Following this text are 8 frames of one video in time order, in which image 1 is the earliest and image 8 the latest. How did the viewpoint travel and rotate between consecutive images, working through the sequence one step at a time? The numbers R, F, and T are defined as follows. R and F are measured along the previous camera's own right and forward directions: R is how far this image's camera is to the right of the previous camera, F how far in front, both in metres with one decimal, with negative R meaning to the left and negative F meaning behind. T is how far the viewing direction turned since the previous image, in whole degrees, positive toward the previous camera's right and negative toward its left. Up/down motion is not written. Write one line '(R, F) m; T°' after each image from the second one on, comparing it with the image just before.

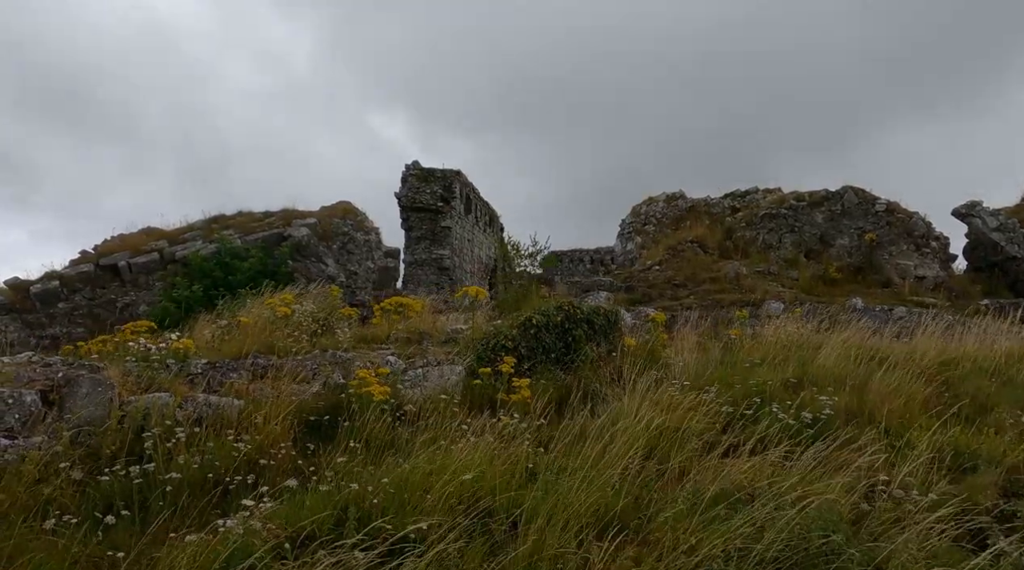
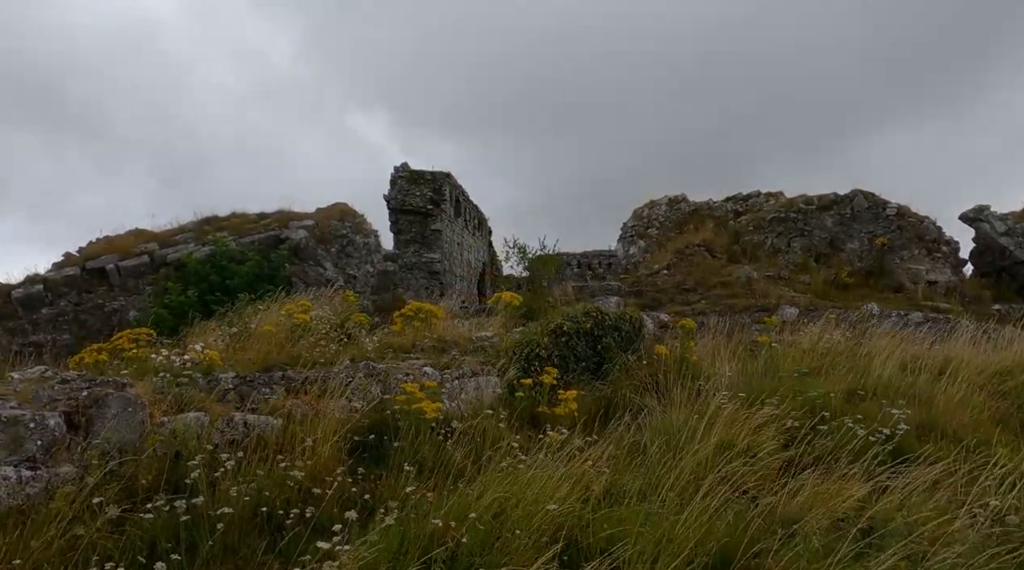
(-0.5, +0.5) m; +2°
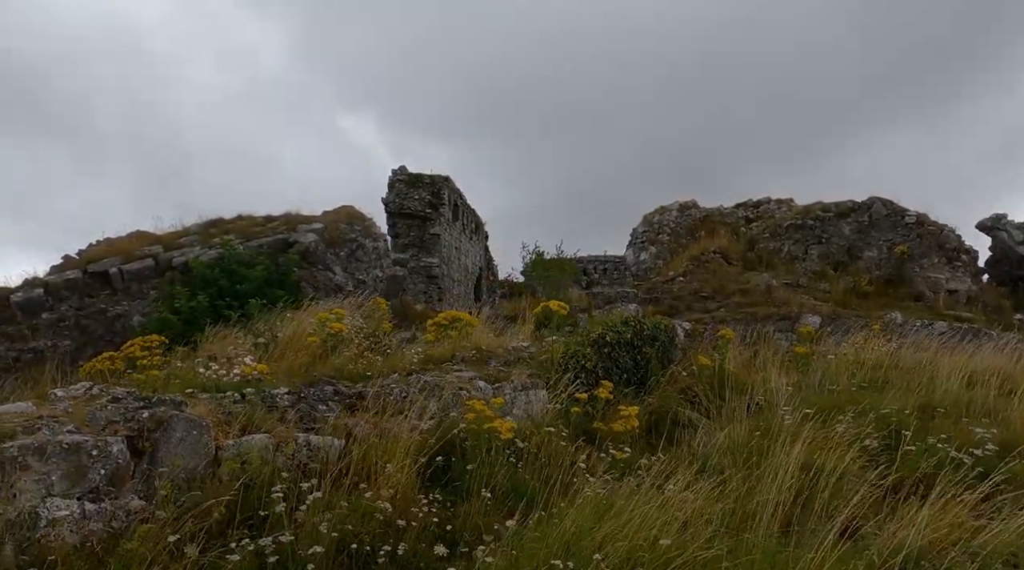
(-0.5, +0.4) m; +1°
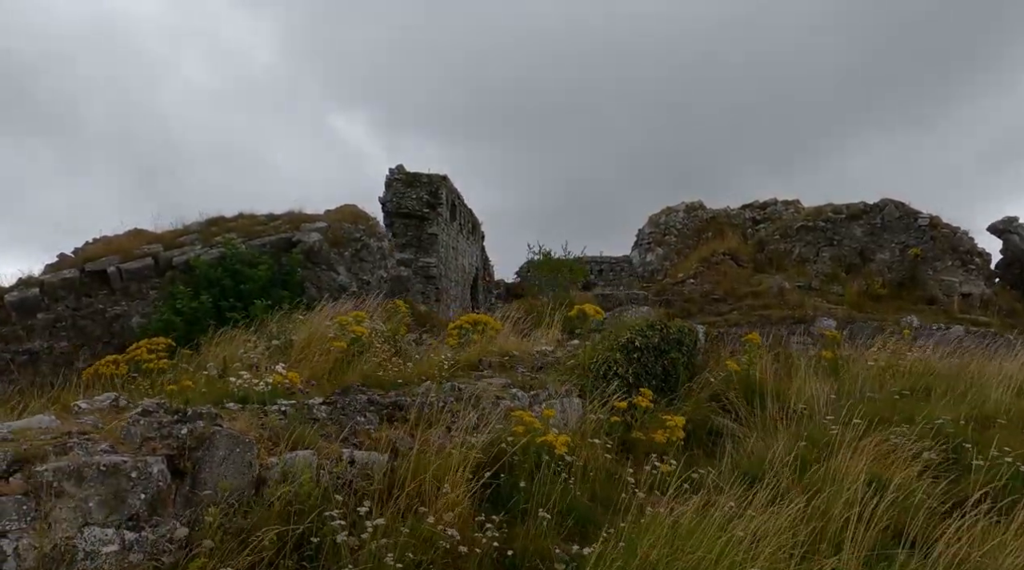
(-0.3, +0.3) m; +1°
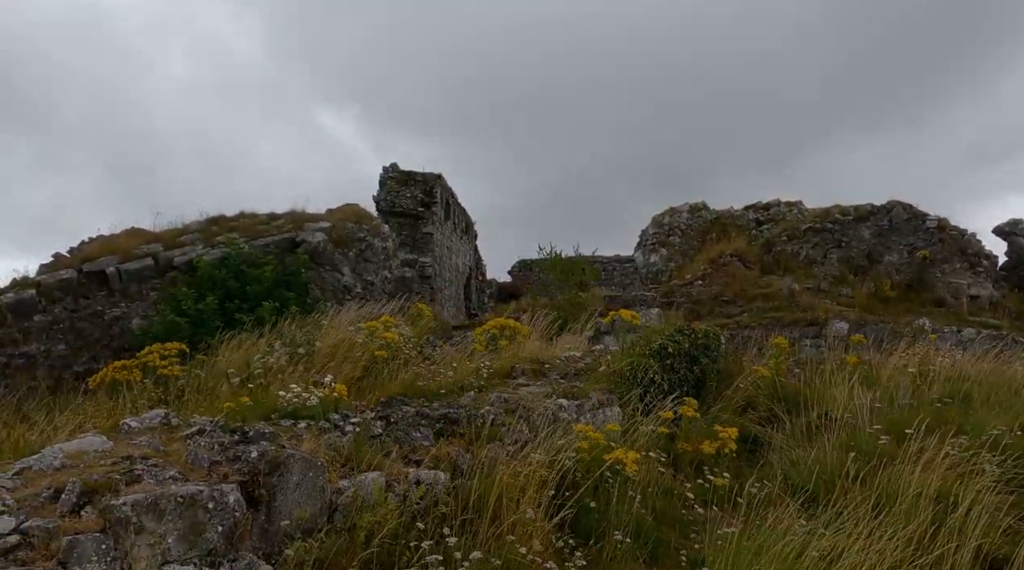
(-0.4, +0.3) m; +1°
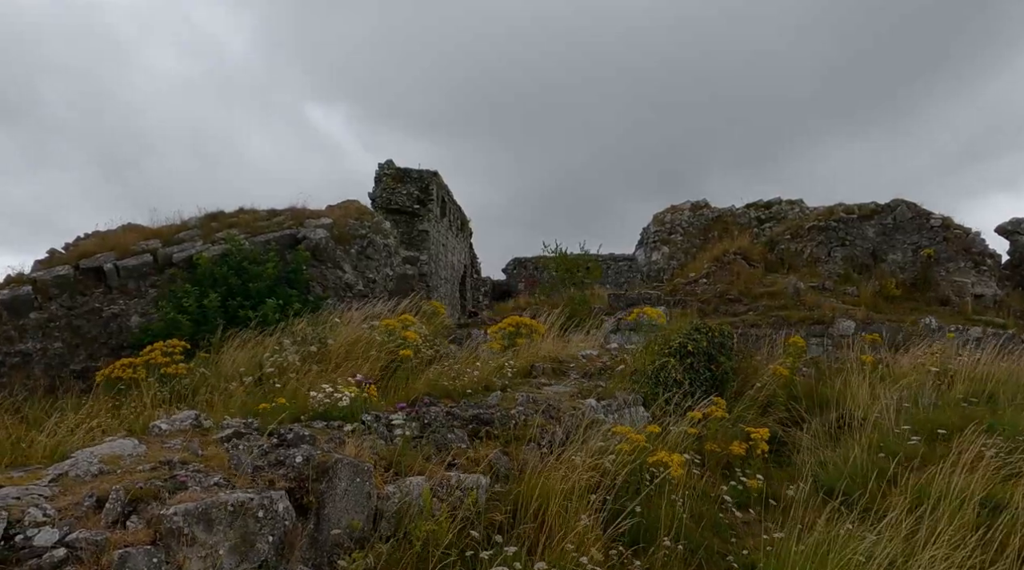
(-0.2, +0.2) m; +1°
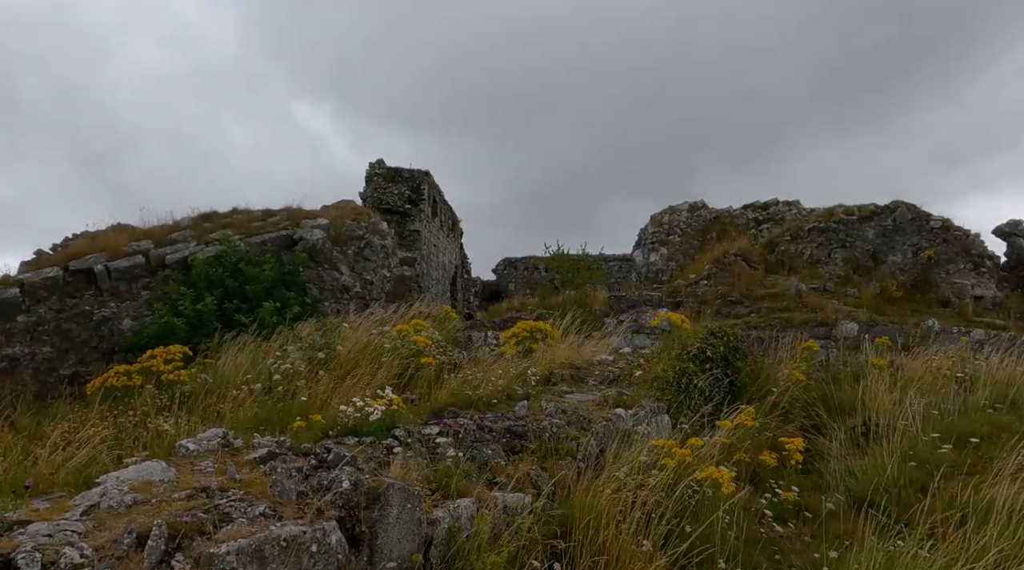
(-0.2, +0.2) m; +1°
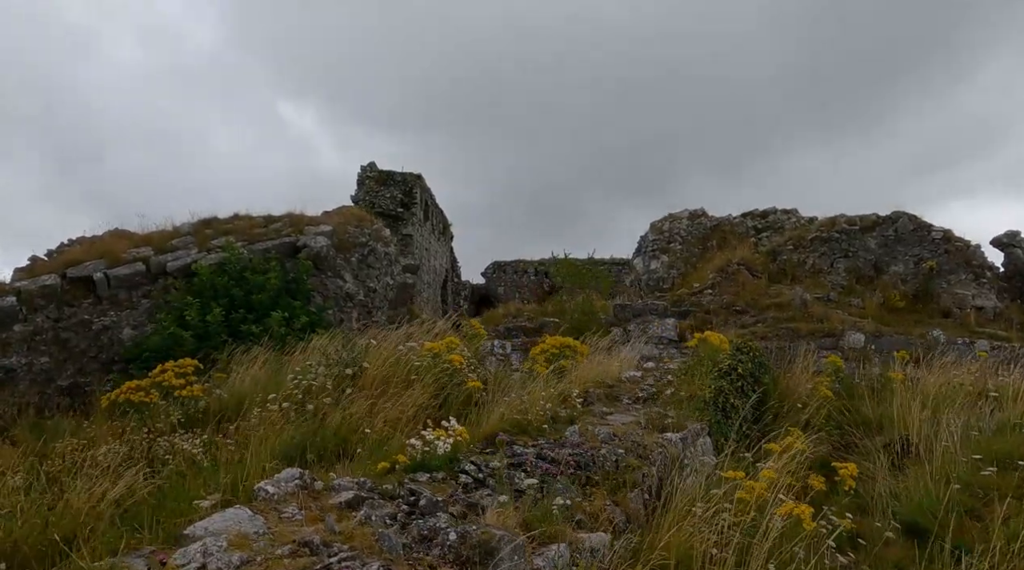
(-0.4, +0.2) m; +1°
